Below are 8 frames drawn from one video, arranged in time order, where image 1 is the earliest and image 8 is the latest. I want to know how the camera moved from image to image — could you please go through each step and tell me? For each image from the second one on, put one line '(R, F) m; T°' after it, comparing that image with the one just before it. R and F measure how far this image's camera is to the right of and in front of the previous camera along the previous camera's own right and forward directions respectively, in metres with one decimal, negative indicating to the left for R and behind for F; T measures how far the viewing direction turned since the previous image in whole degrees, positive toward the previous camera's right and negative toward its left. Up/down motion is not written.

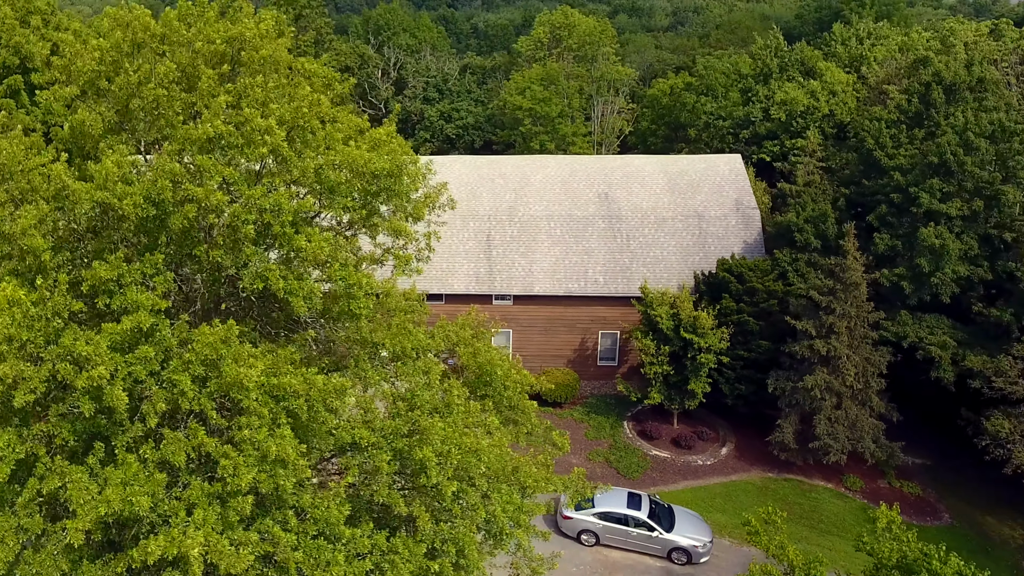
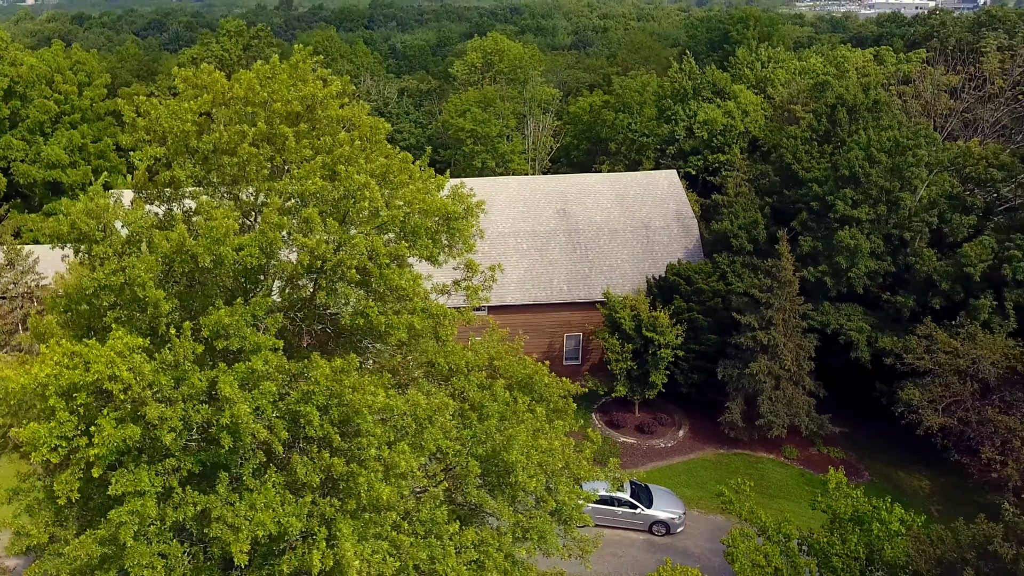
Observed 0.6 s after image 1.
(-2.2, -1.3) m; +9°
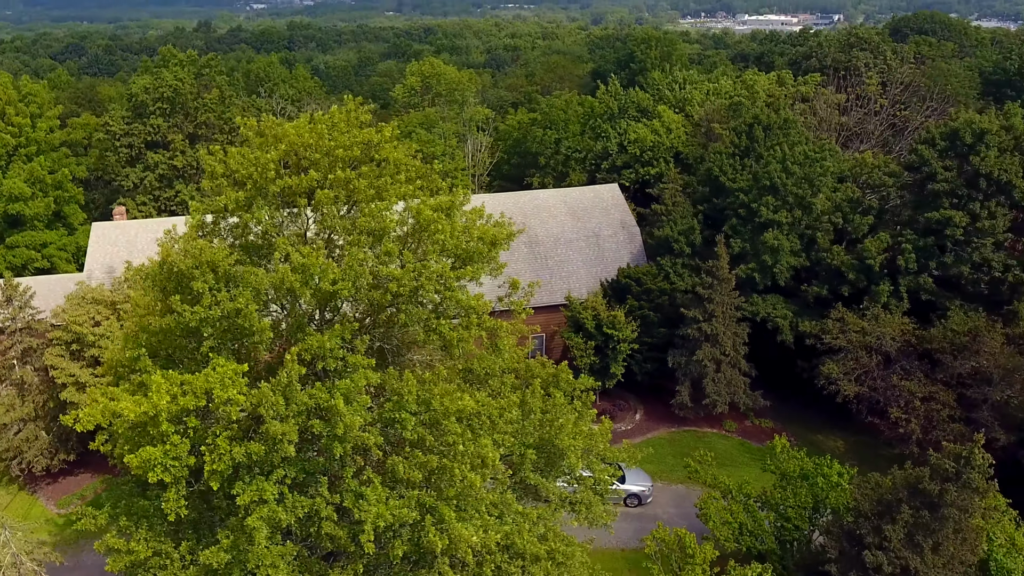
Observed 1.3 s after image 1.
(-2.3, -1.7) m; +9°
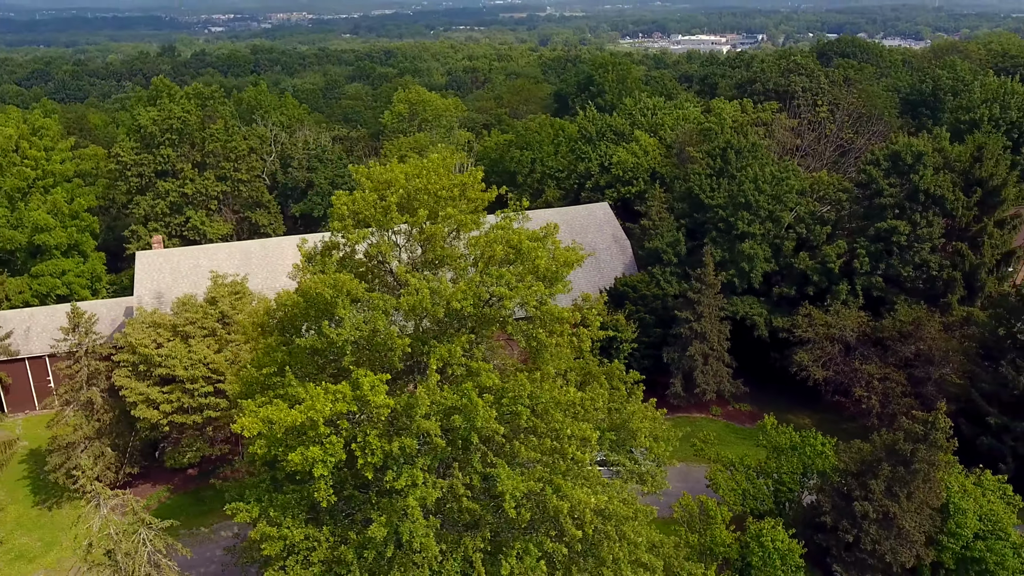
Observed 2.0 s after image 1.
(-2.7, -2.5) m; +6°
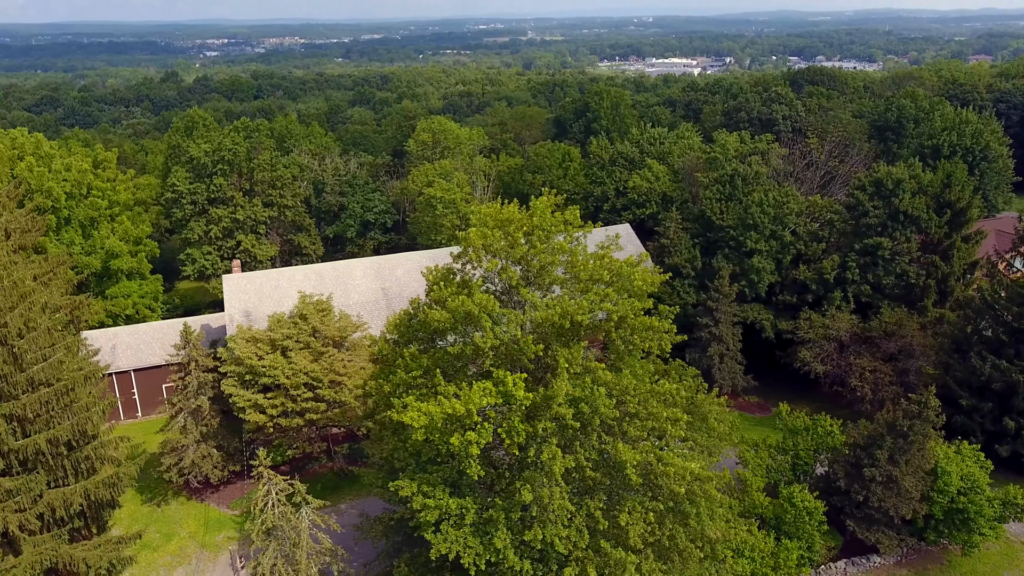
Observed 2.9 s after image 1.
(-3.1, -3.3) m; +3°
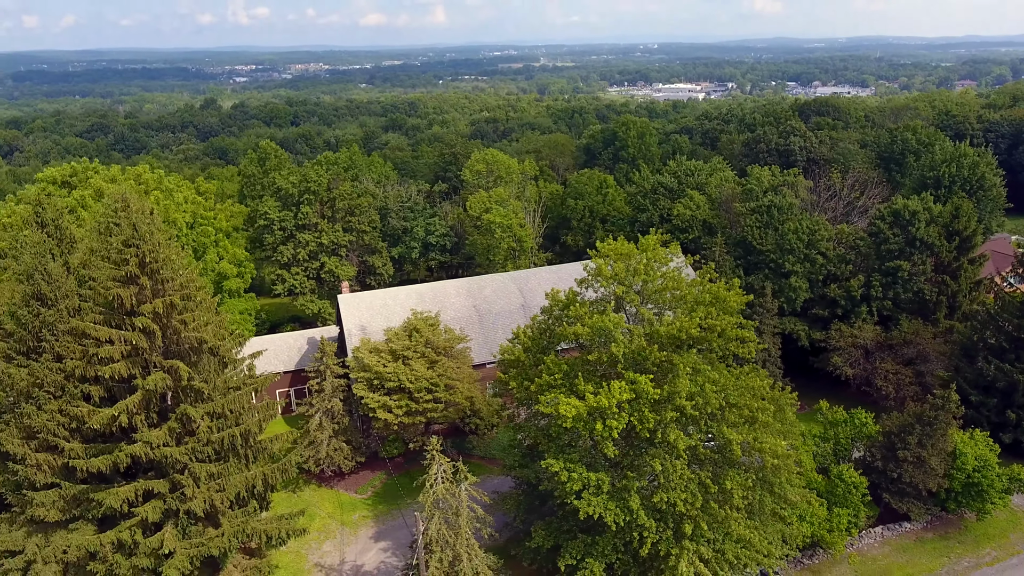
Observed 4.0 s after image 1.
(-3.4, -4.5) m; +1°
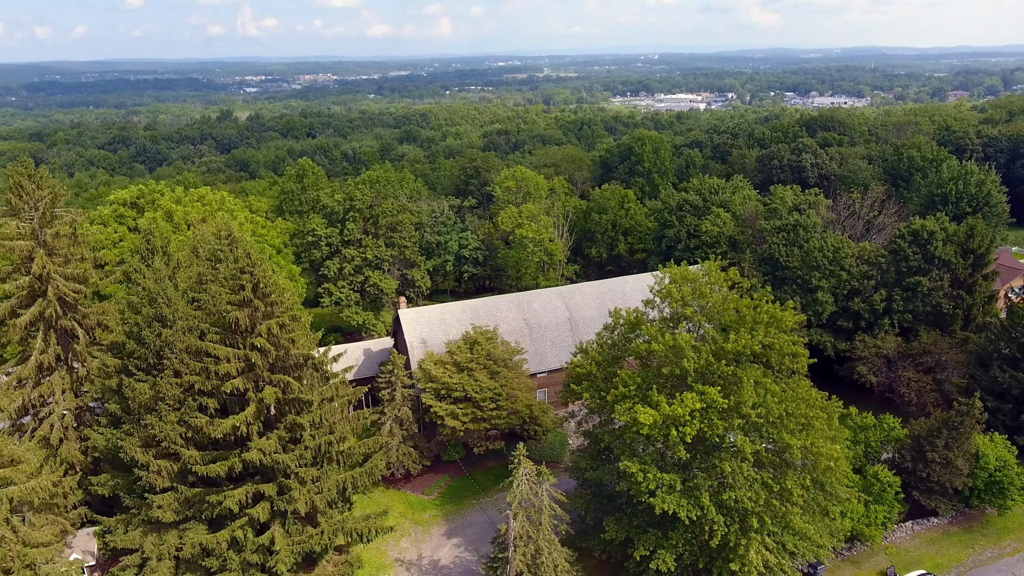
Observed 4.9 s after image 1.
(-2.7, -2.3) m; +1°
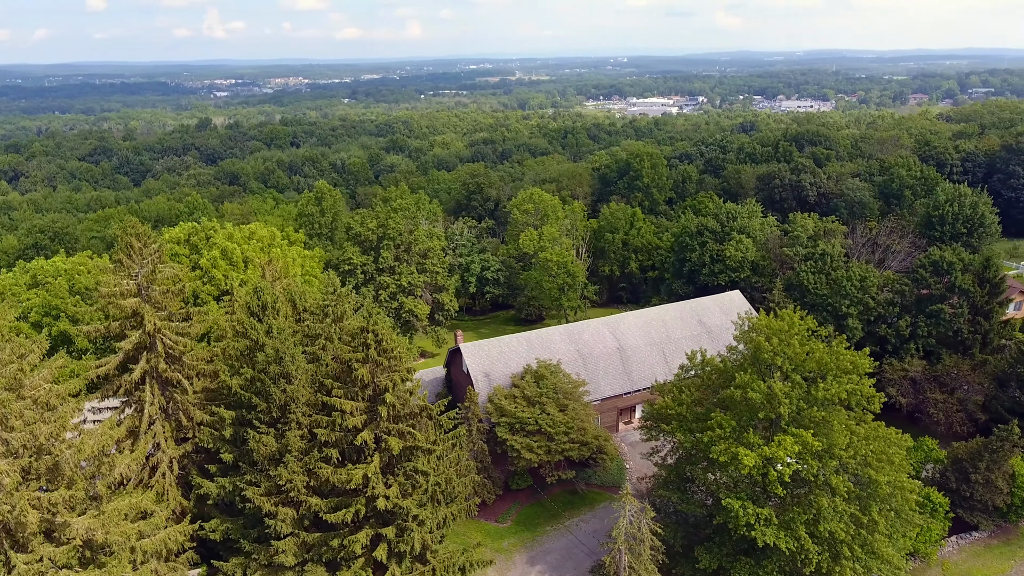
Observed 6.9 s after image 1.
(-5.2, -1.4) m; +4°
